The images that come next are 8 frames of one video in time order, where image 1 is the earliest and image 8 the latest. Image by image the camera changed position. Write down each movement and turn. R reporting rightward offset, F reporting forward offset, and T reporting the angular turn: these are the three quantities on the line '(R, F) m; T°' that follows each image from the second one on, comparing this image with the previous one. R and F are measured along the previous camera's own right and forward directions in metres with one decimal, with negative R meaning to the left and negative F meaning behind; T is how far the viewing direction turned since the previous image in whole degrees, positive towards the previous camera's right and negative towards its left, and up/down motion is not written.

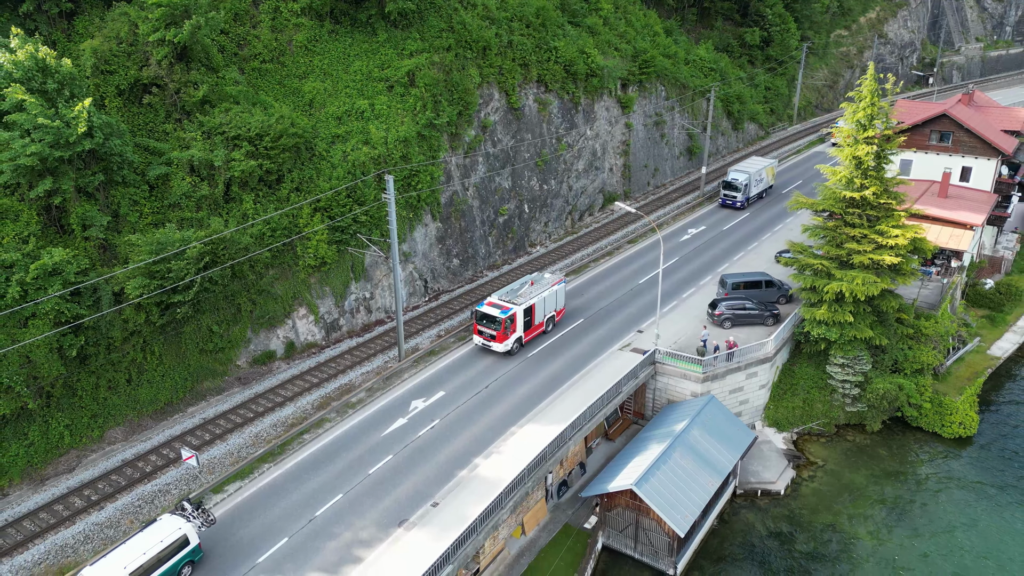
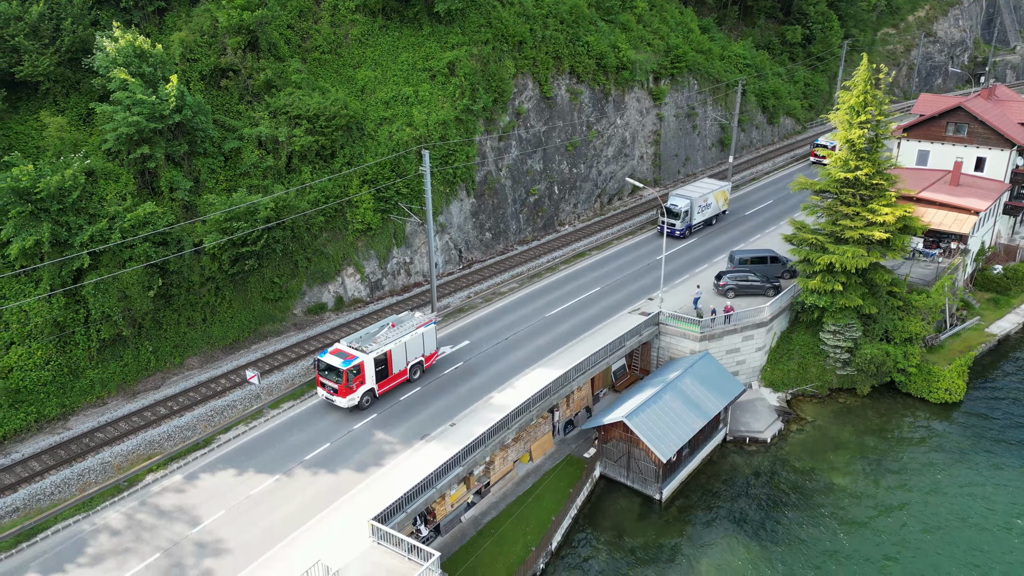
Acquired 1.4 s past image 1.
(+1.6, -3.9) m; -4°
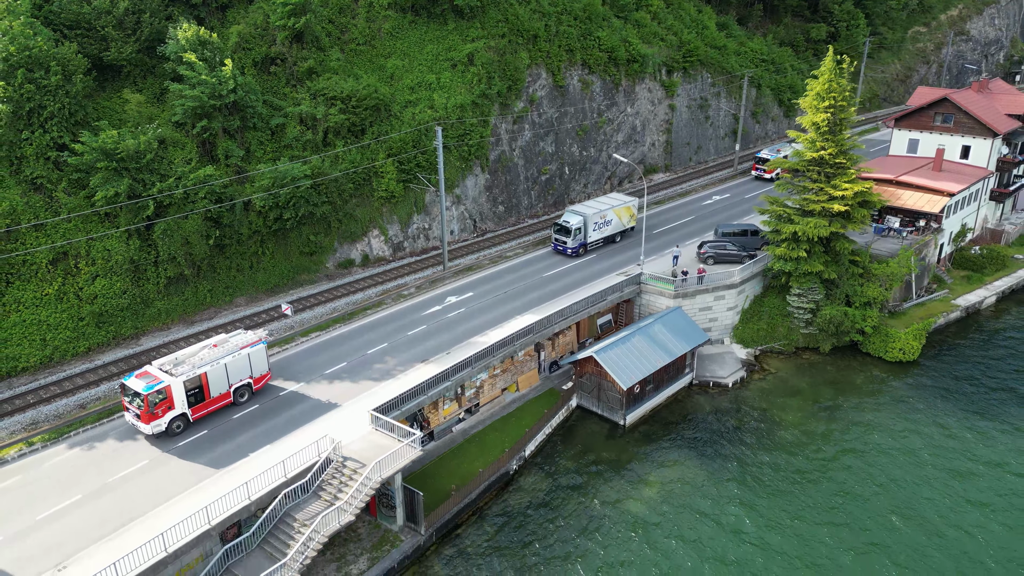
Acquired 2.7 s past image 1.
(+2.8, -5.0) m; -4°
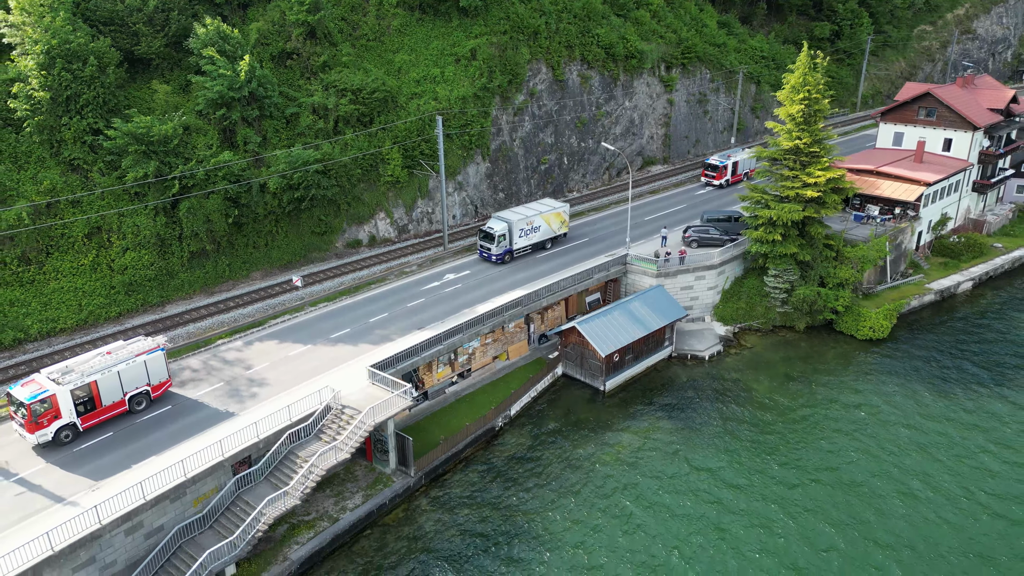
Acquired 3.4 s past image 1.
(+1.5, -2.9) m; -2°
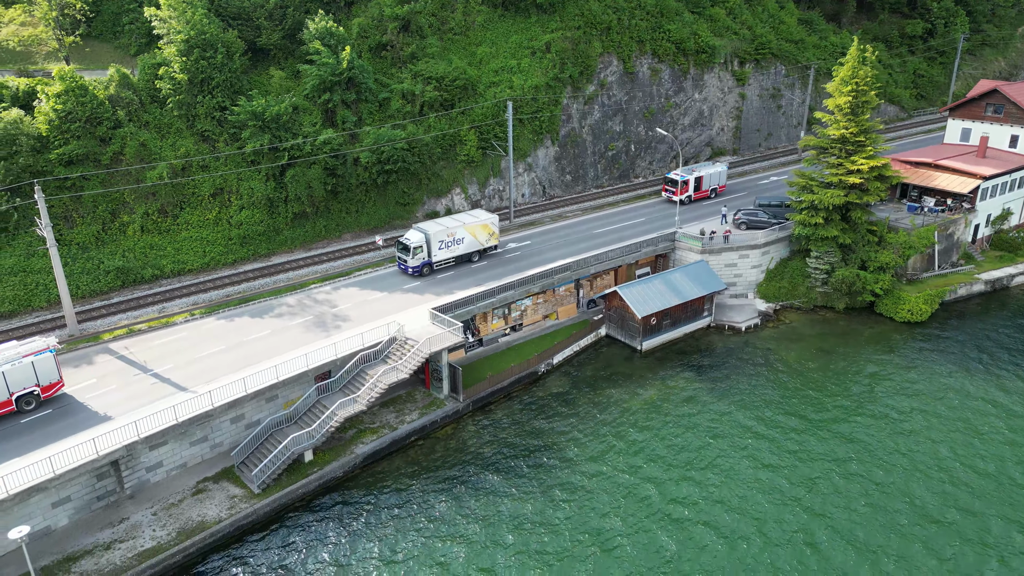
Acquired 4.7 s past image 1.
(+2.4, -4.5) m; -7°
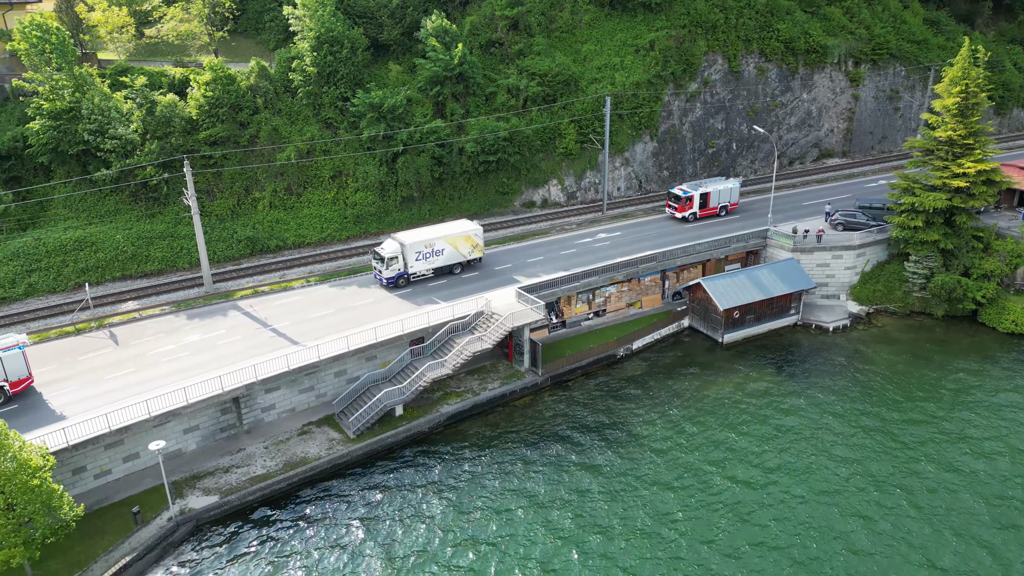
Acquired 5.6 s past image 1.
(+1.2, -2.1) m; -8°
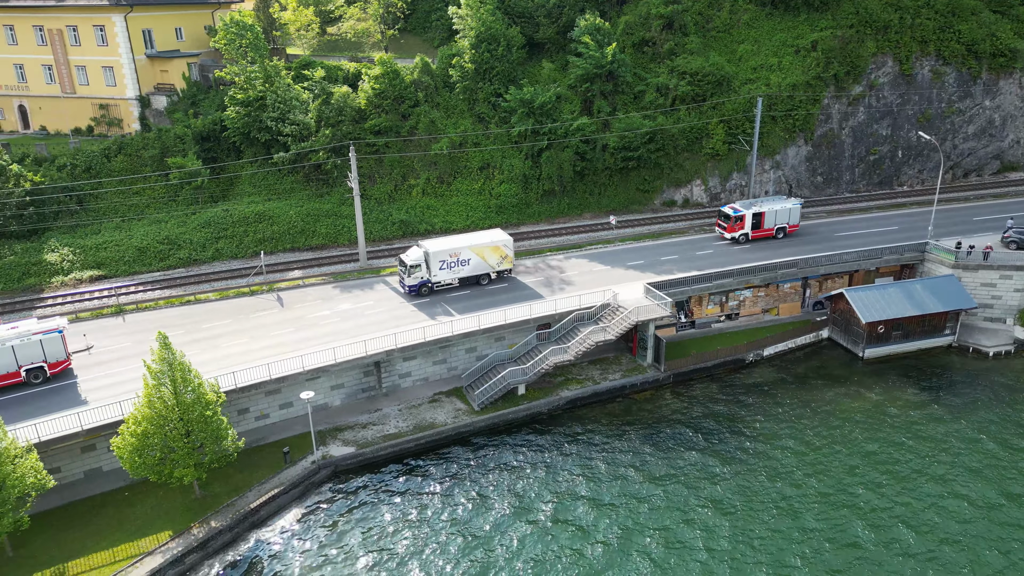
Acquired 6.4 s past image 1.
(+0.9, -1.1) m; -12°
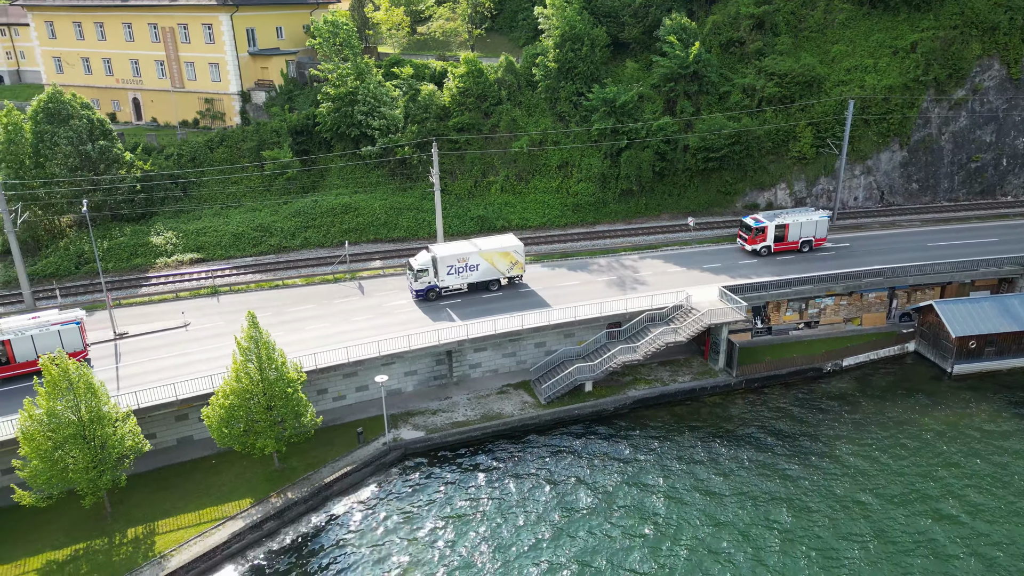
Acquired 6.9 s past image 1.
(+0.4, -0.5) m; -6°
